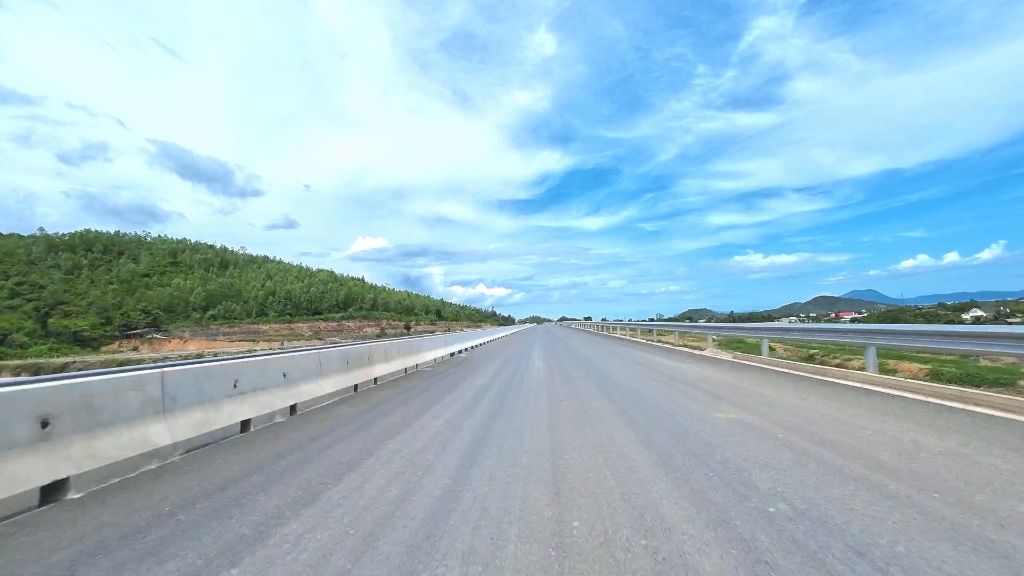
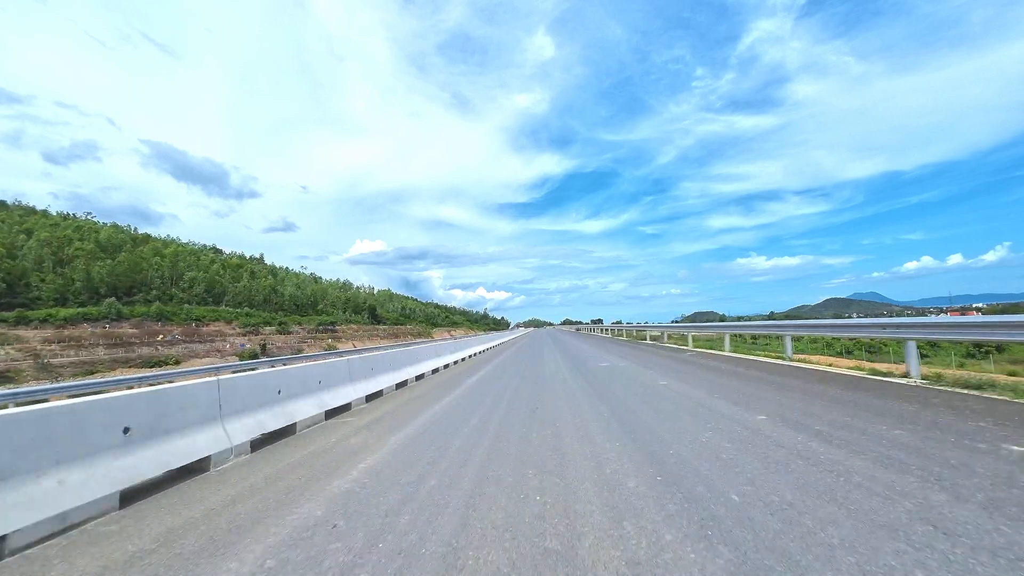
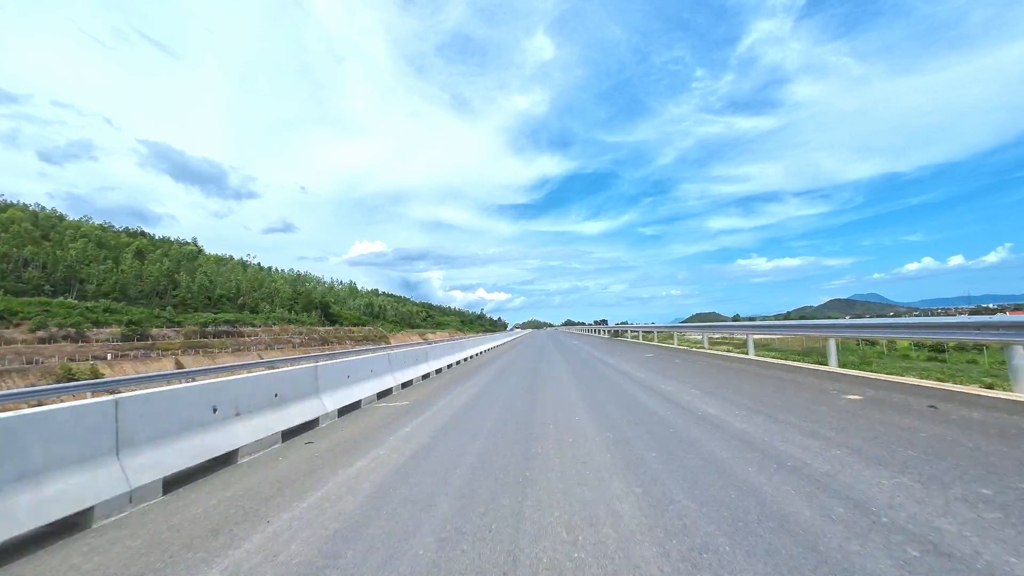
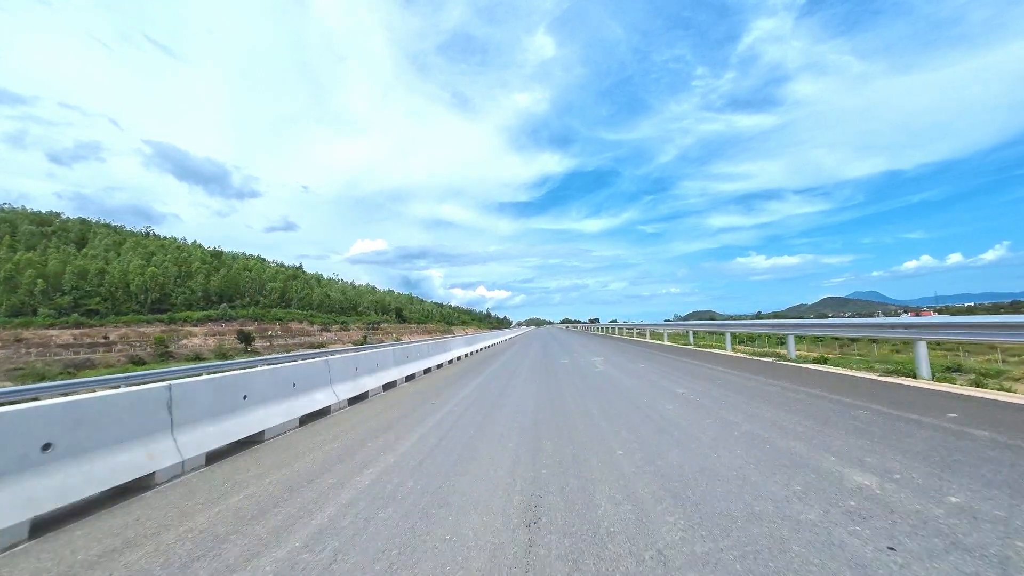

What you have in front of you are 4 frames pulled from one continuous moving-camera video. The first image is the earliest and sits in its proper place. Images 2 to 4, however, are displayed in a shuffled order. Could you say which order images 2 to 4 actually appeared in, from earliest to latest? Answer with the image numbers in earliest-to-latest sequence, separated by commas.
4, 2, 3
